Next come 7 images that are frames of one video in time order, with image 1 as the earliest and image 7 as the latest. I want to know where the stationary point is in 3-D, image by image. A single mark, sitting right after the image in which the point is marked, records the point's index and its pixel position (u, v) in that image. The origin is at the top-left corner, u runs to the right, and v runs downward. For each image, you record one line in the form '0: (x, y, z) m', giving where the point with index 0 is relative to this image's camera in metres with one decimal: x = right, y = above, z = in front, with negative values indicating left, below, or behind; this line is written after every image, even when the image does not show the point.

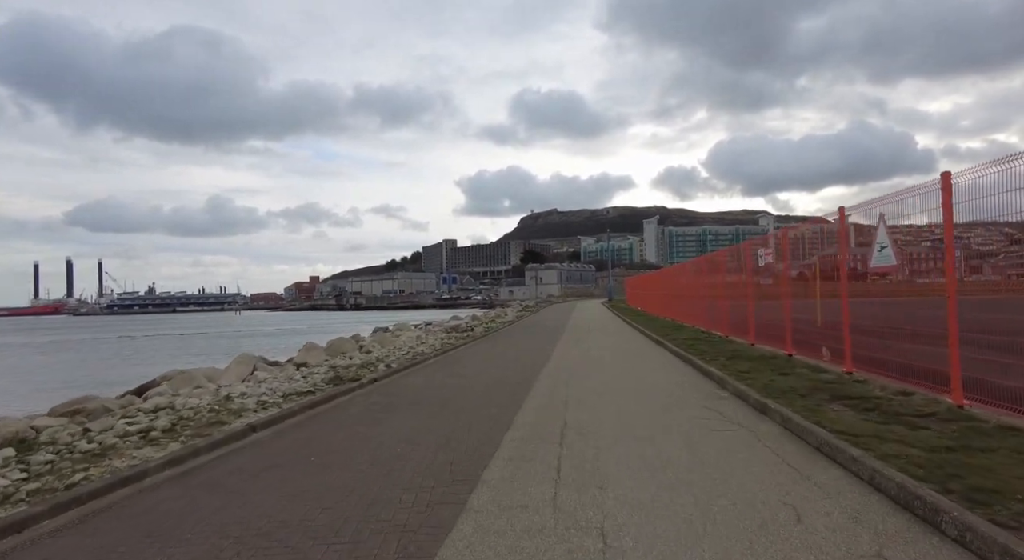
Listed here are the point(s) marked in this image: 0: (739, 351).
0: (+4.9, -1.6, +12.0) m
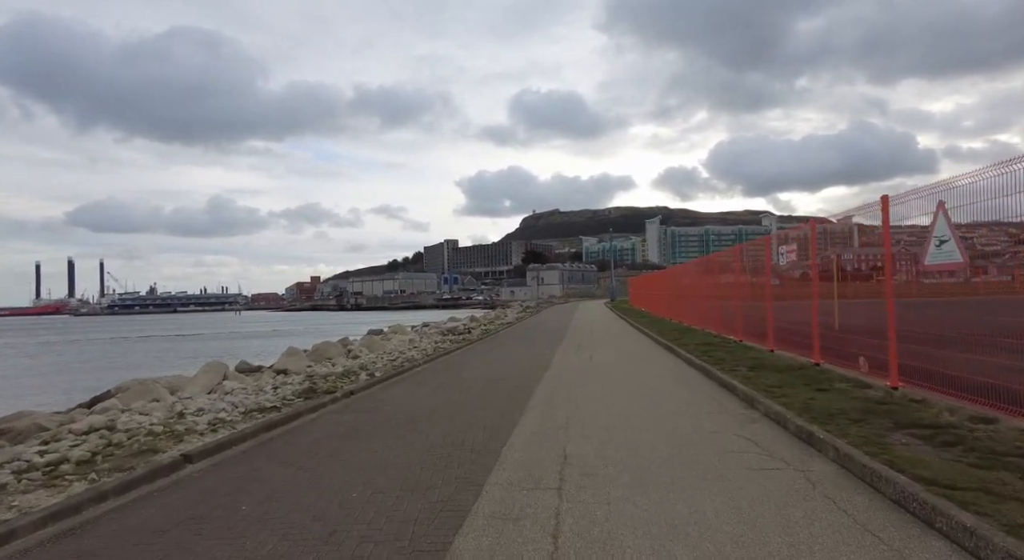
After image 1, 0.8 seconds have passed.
0: (+4.8, -1.6, +10.7) m
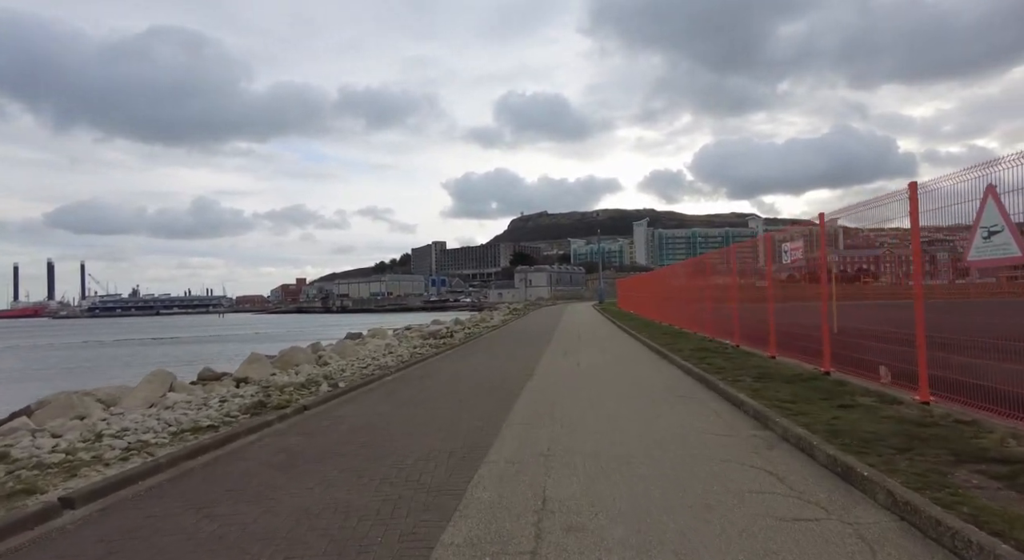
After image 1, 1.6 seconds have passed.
0: (+4.4, -1.6, +9.7) m
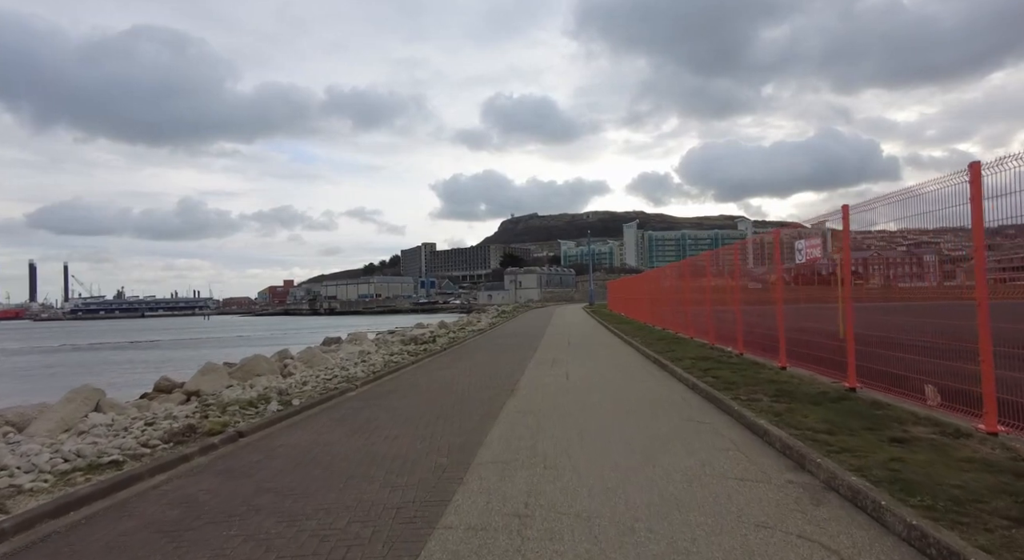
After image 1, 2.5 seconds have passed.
0: (+4.1, -1.6, +8.4) m
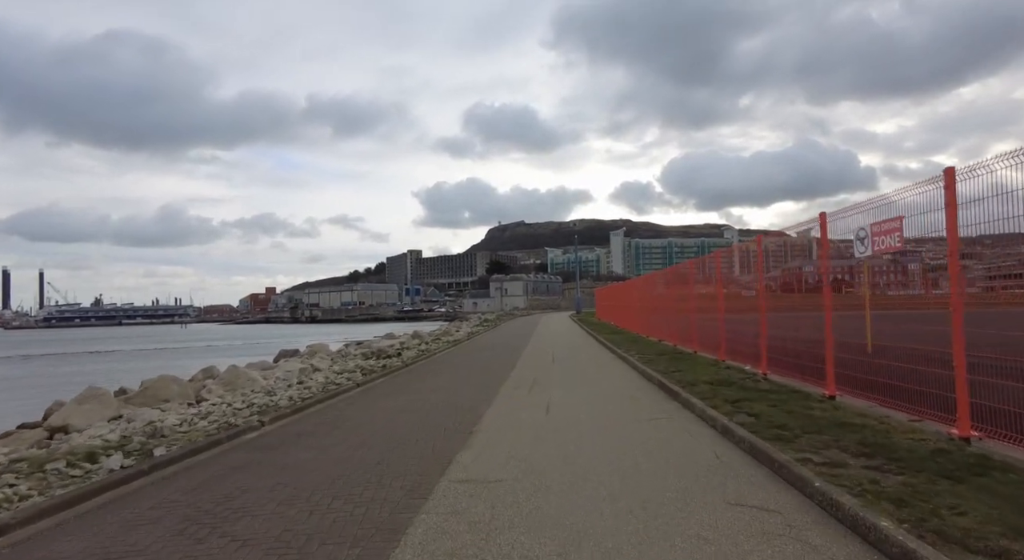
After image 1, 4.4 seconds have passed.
0: (+3.6, -1.6, +5.6) m
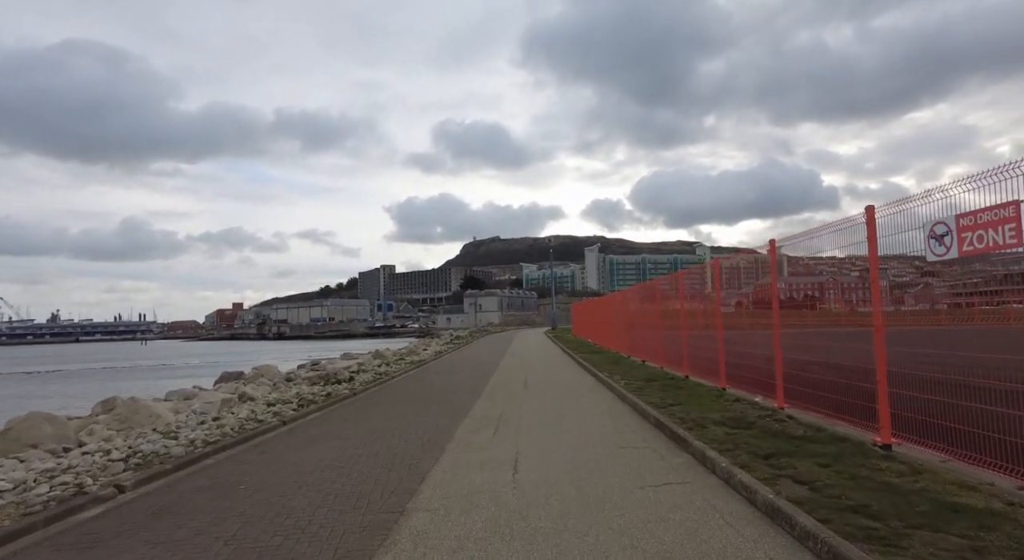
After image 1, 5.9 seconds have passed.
0: (+3.2, -1.6, +3.5) m
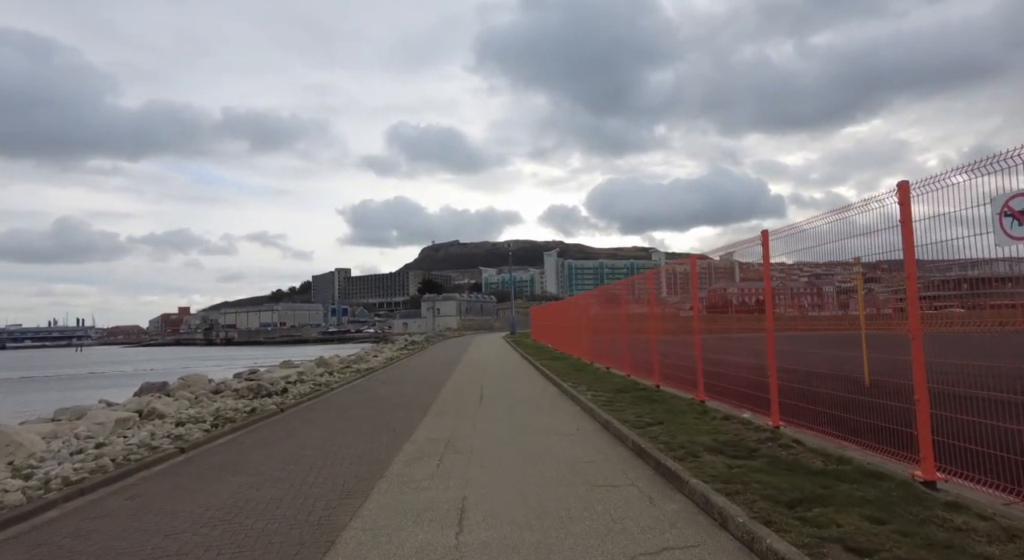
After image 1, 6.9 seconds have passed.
0: (+2.9, -1.5, +2.1) m
